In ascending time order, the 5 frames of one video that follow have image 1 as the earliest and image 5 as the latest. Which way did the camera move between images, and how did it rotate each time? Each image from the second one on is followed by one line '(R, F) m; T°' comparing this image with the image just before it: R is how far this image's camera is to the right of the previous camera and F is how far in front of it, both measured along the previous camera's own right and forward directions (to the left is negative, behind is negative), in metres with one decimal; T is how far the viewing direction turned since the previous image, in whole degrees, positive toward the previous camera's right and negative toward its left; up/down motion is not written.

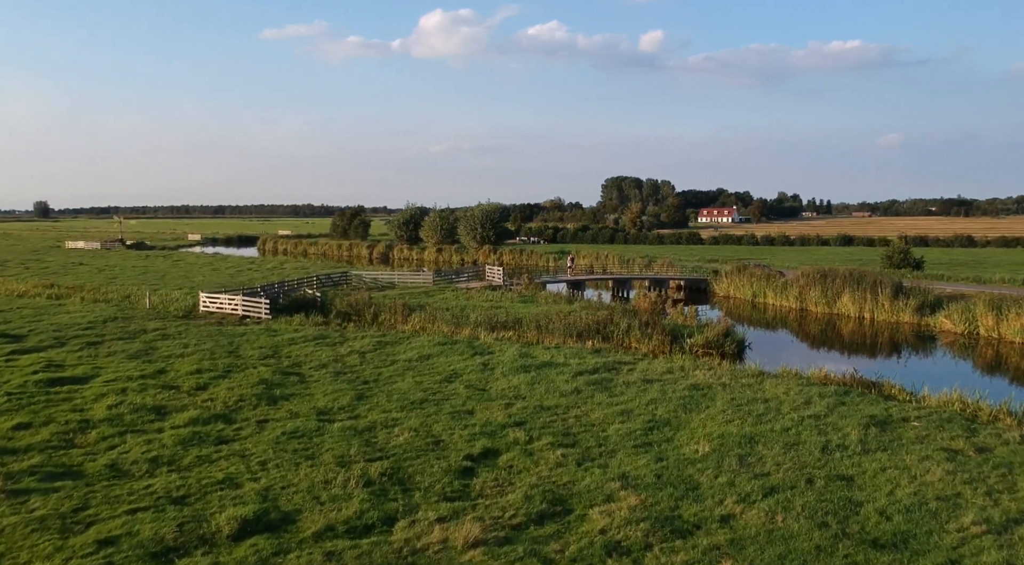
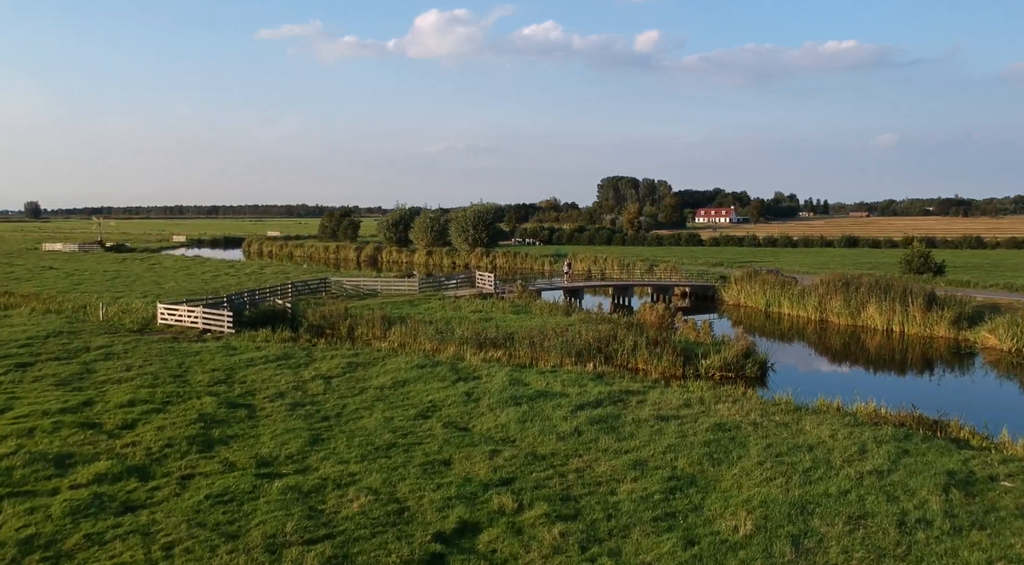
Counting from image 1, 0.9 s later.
(+0.2, +3.6) m; 0°
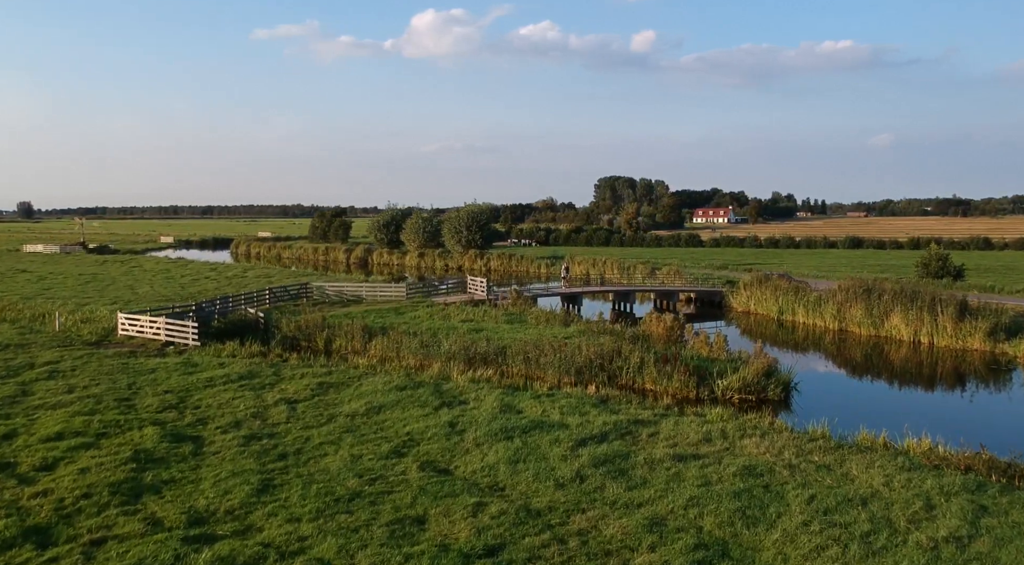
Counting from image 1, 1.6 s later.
(+0.1, +2.9) m; 0°
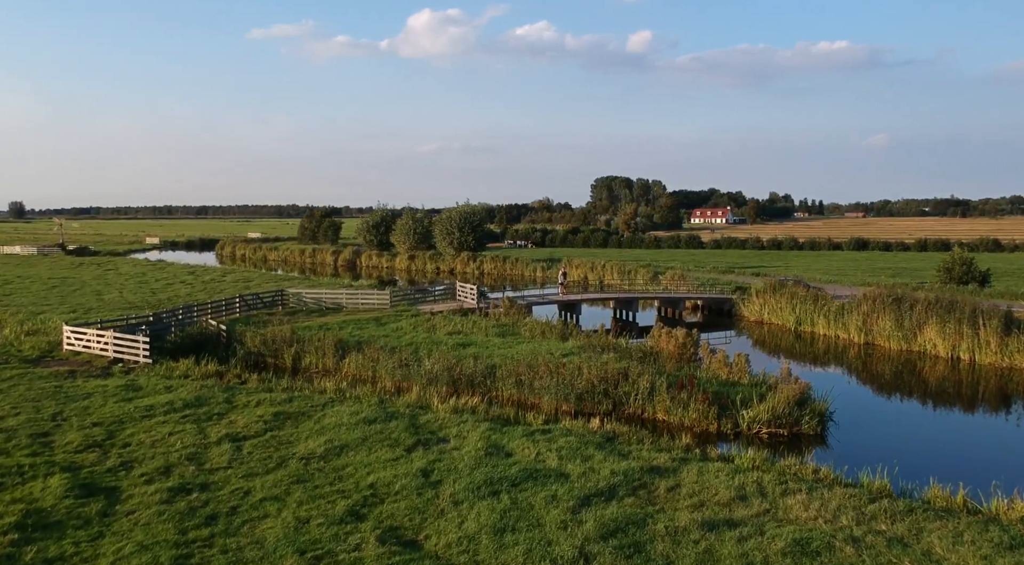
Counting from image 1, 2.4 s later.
(+0.1, +3.3) m; 0°
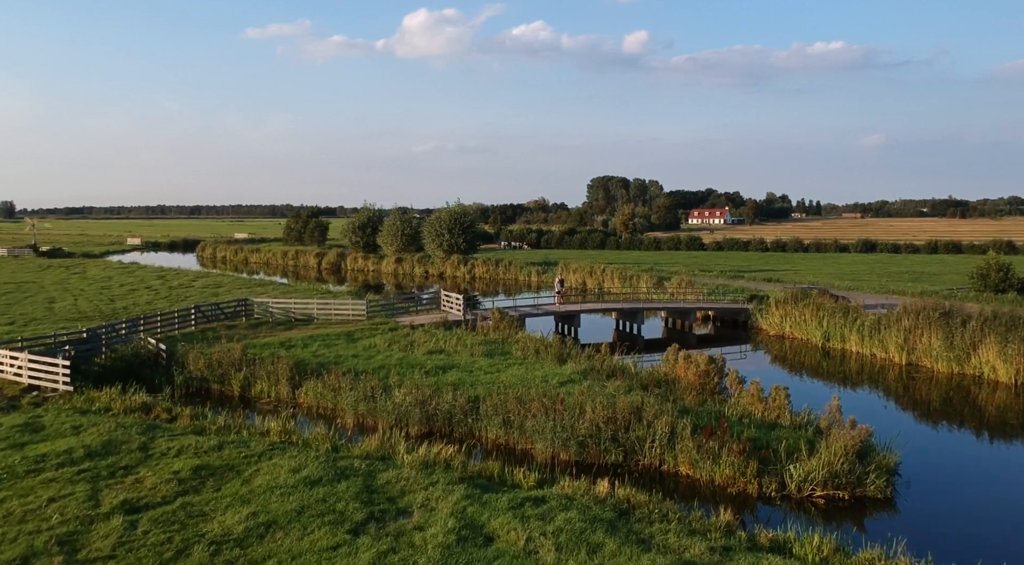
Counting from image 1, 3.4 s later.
(+0.2, +4.1) m; 0°
